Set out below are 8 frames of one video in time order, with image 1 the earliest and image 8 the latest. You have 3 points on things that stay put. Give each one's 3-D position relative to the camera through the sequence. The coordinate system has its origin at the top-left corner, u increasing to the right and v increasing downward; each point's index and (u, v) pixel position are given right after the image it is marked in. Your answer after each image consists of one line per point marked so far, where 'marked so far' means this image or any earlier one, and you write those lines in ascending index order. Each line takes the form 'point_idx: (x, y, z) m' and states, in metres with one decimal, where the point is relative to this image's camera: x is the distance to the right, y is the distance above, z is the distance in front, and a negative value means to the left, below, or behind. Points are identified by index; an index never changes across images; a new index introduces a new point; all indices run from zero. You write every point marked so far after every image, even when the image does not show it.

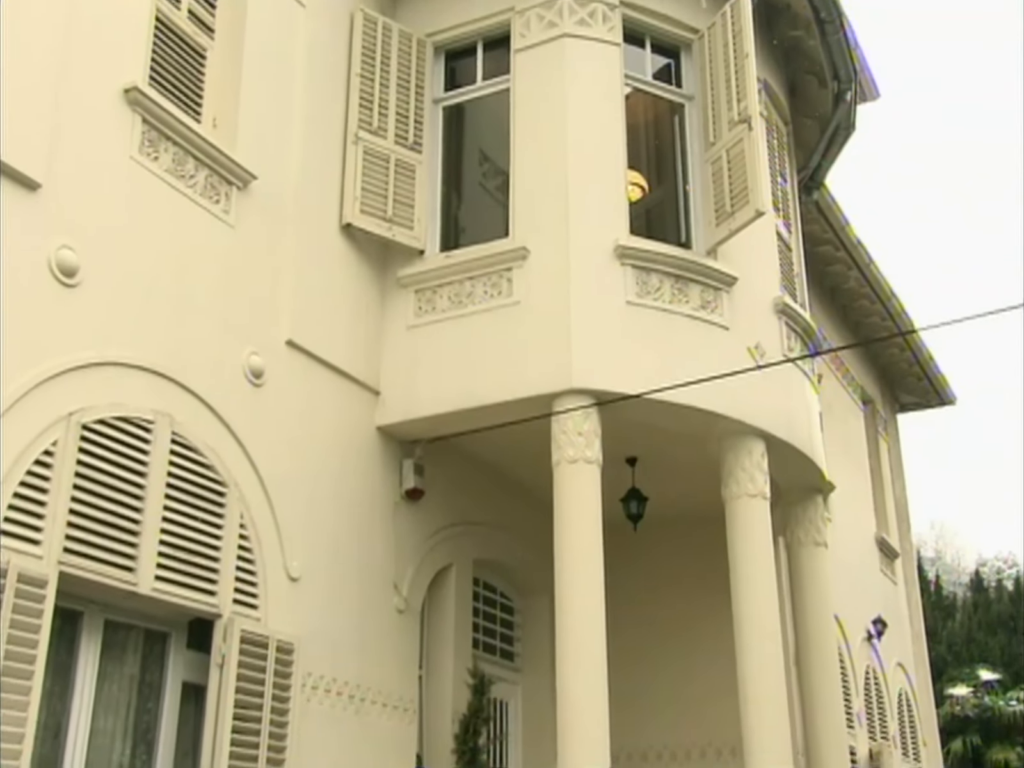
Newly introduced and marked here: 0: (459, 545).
0: (-0.4, -1.3, +9.2) m
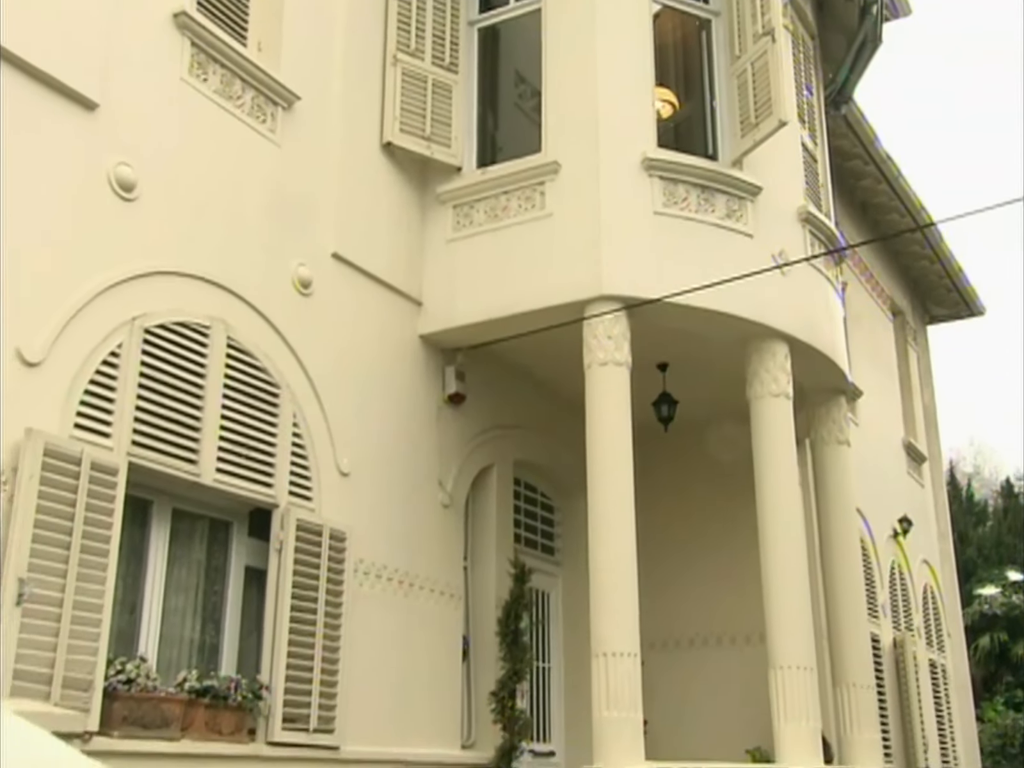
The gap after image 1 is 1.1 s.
0: (-0.1, -0.5, +9.7) m
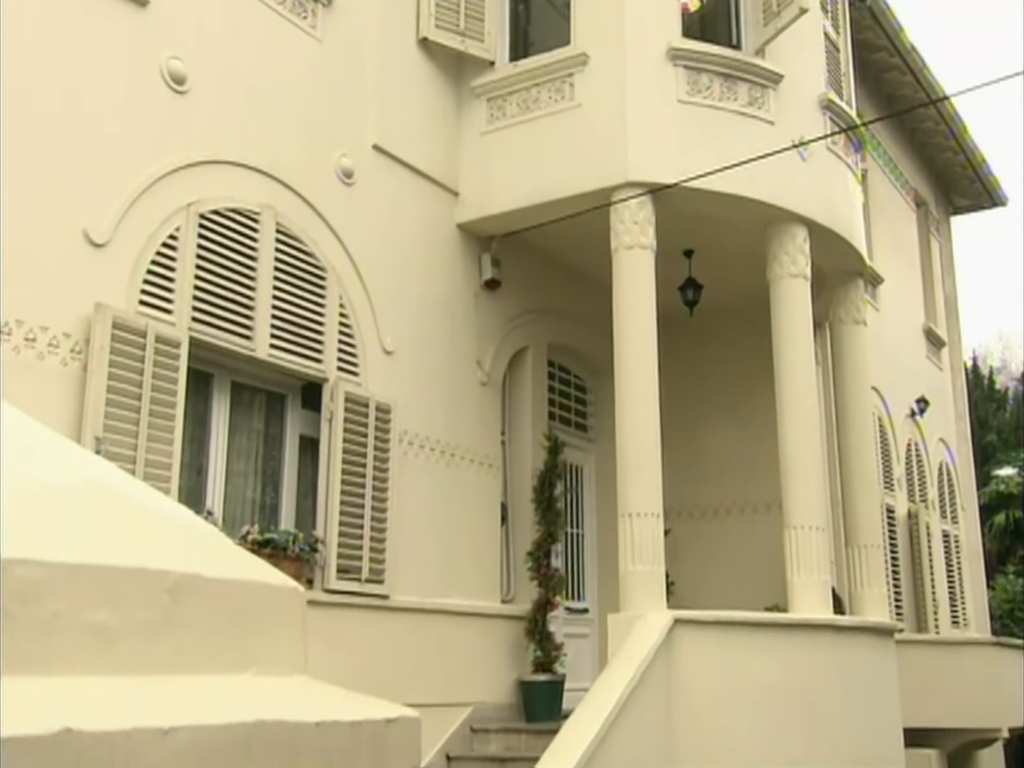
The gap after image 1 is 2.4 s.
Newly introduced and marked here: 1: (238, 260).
0: (+0.2, +0.5, +10.3) m
1: (-1.9, +0.9, +7.8) m
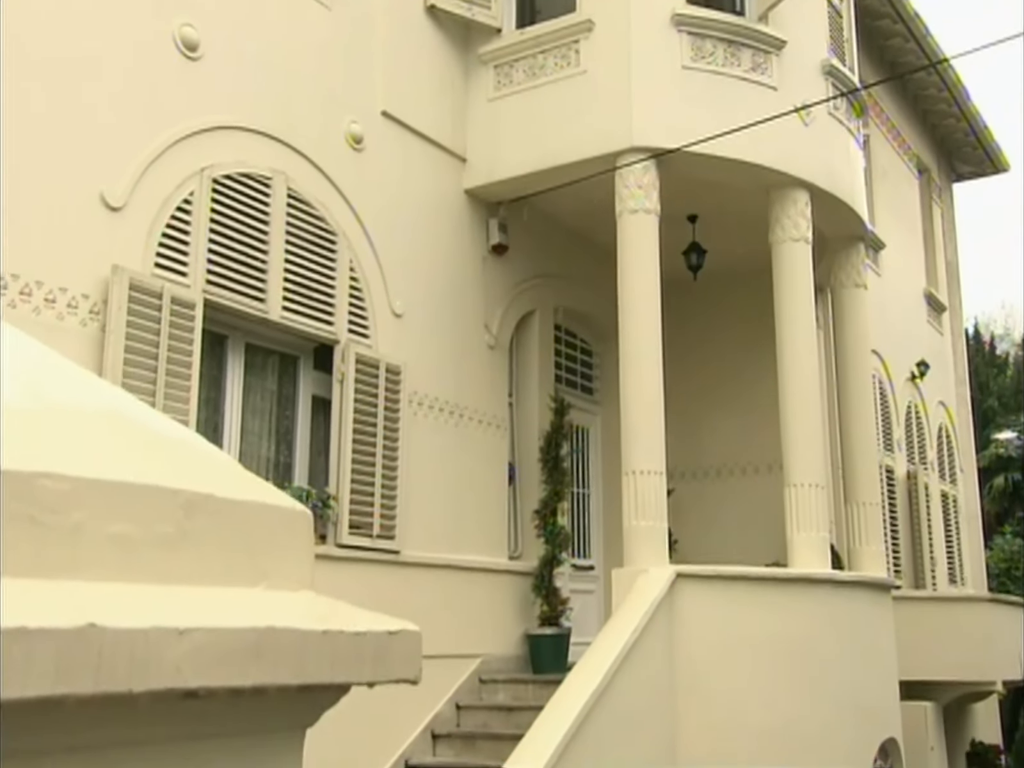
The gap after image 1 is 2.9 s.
0: (+0.3, +0.9, +10.4) m
1: (-1.9, +1.1, +8.0) m
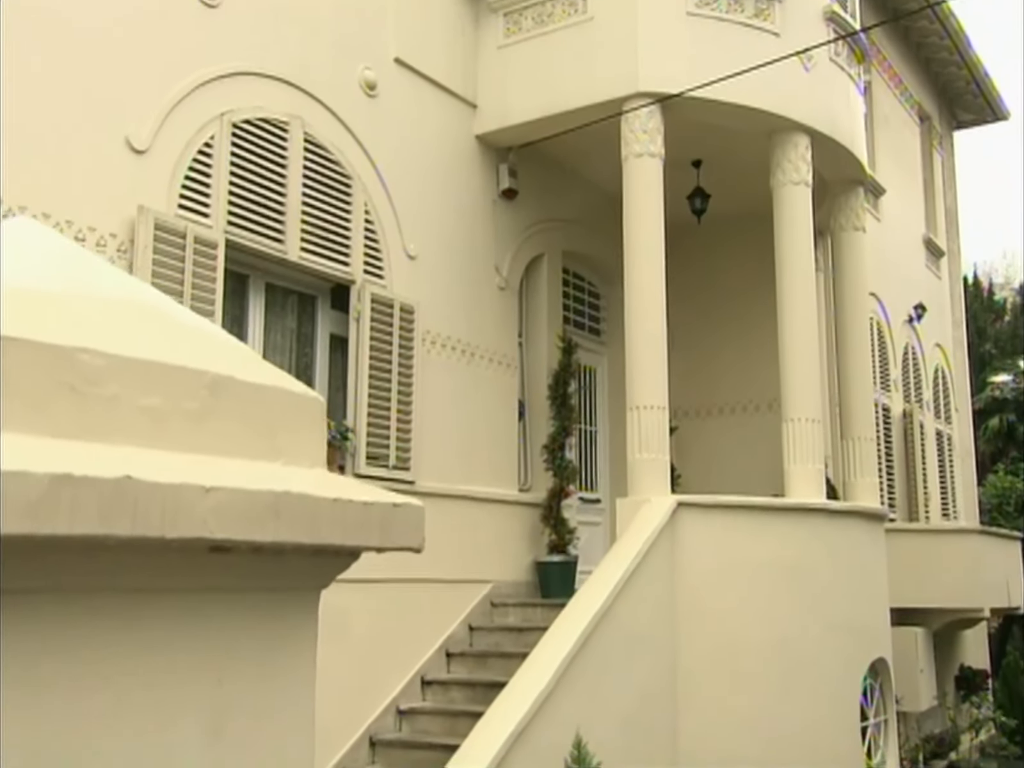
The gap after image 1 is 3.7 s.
0: (+0.4, +1.4, +10.8) m
1: (-1.8, +1.6, +8.3) m
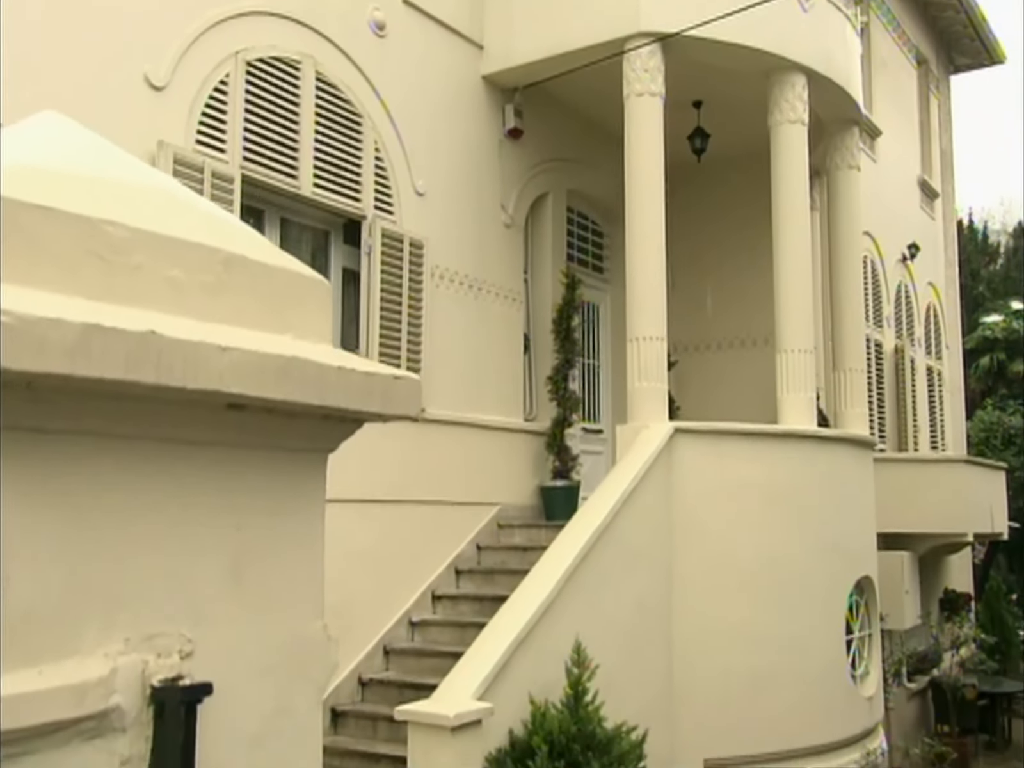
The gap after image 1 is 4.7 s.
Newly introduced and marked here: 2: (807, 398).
0: (+0.4, +2.1, +11.1) m
1: (-1.8, +2.2, +8.6) m
2: (+2.5, -0.1, +9.4) m
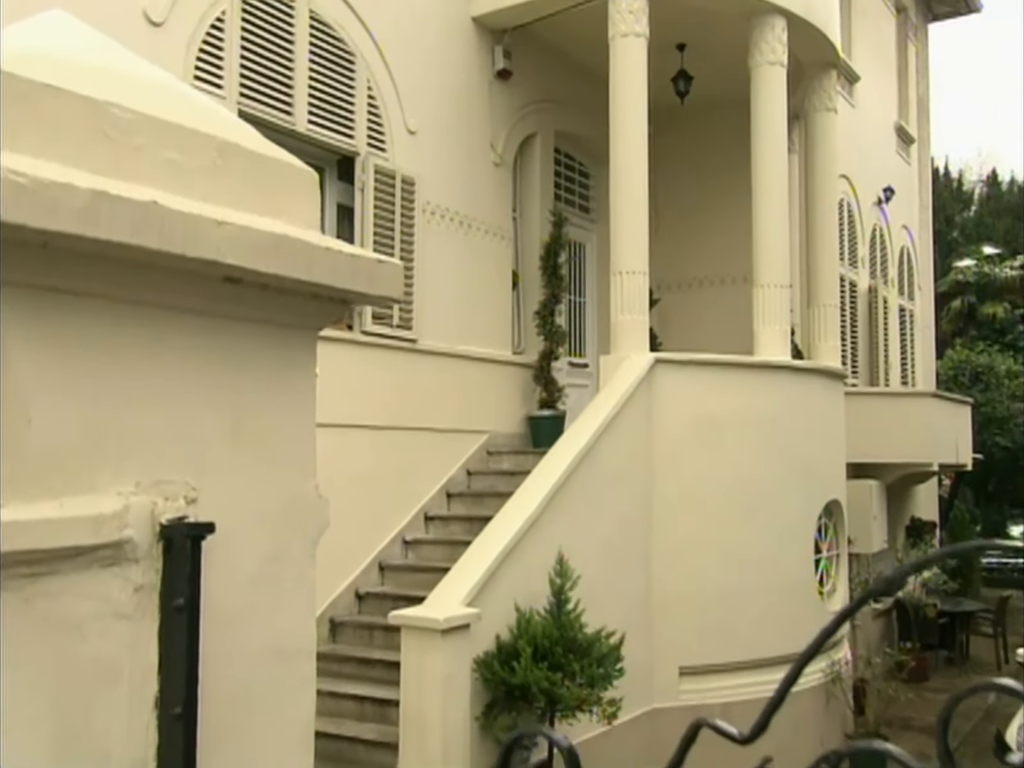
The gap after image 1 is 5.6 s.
0: (+0.3, +2.7, +11.4) m
1: (-1.9, +2.8, +8.9) m
2: (+2.4, +0.5, +9.8) m
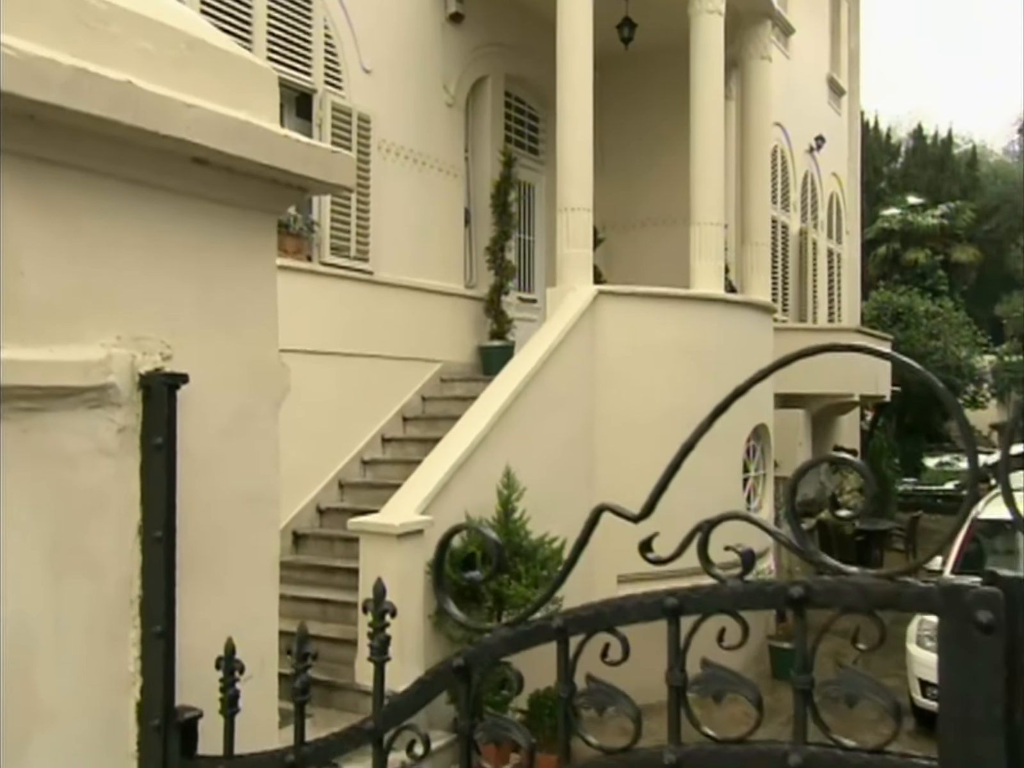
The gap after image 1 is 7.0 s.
0: (-0.2, +3.4, +11.8) m
1: (-2.3, +3.4, +9.2) m
2: (+1.9, +1.1, +10.4) m
